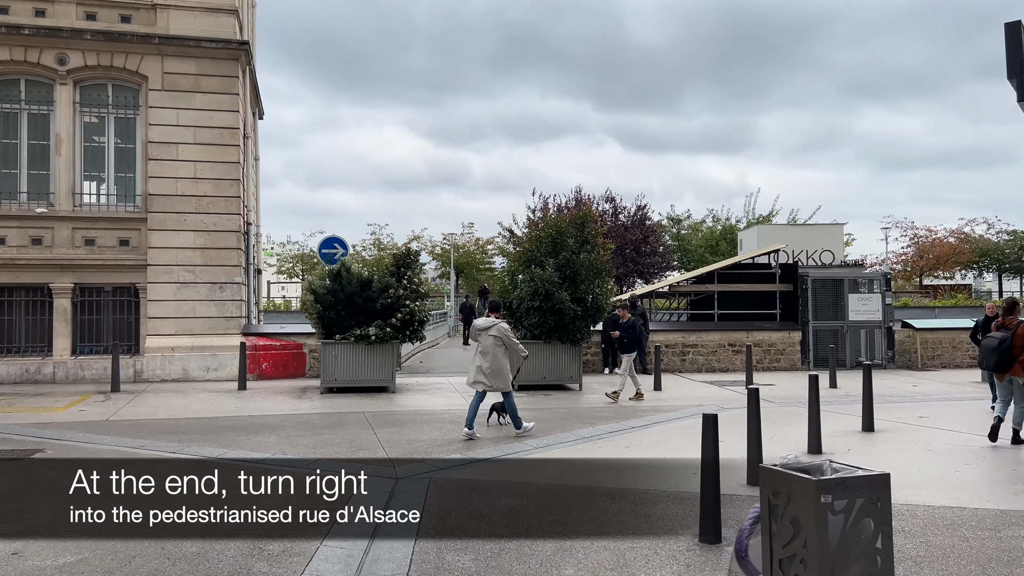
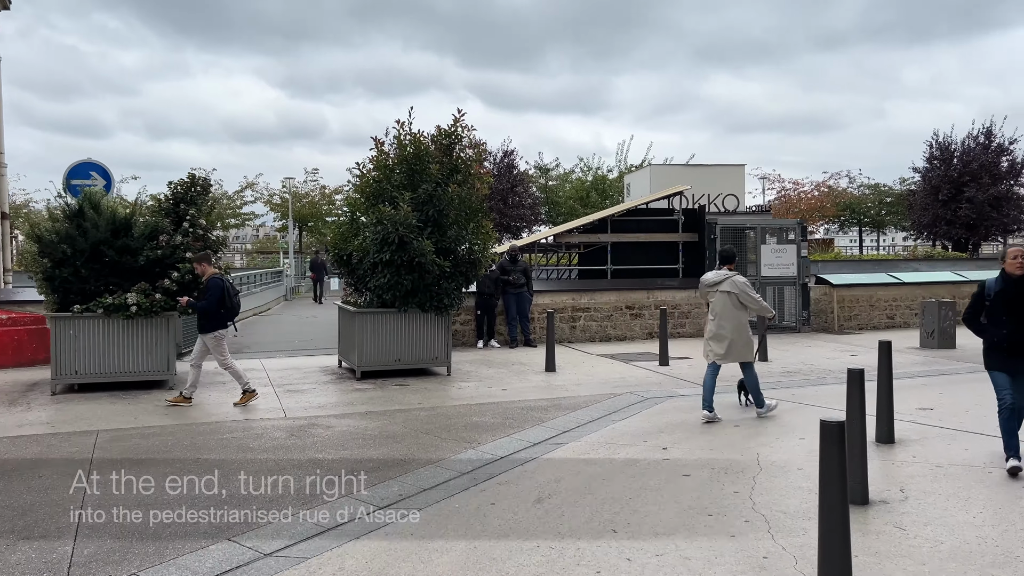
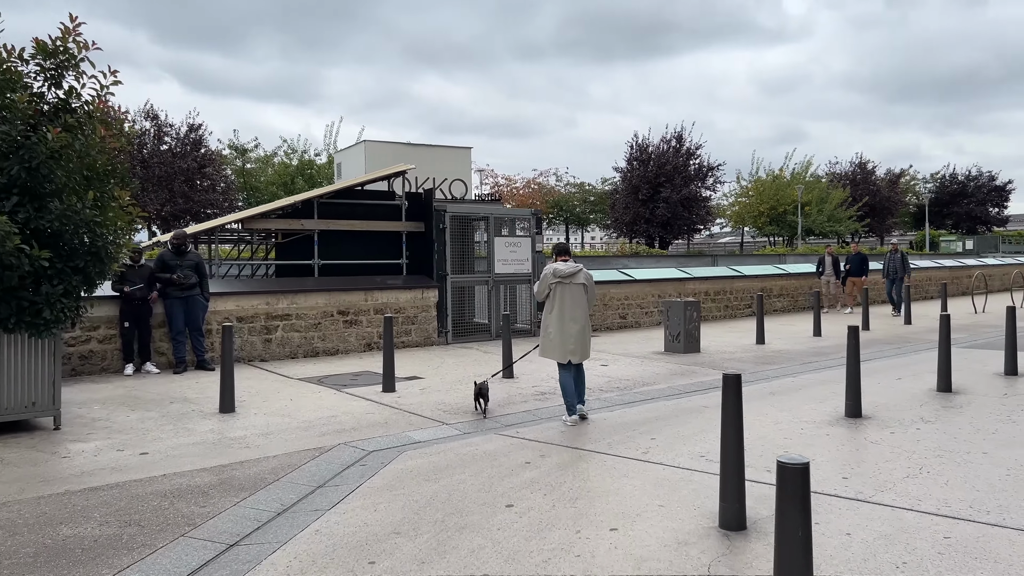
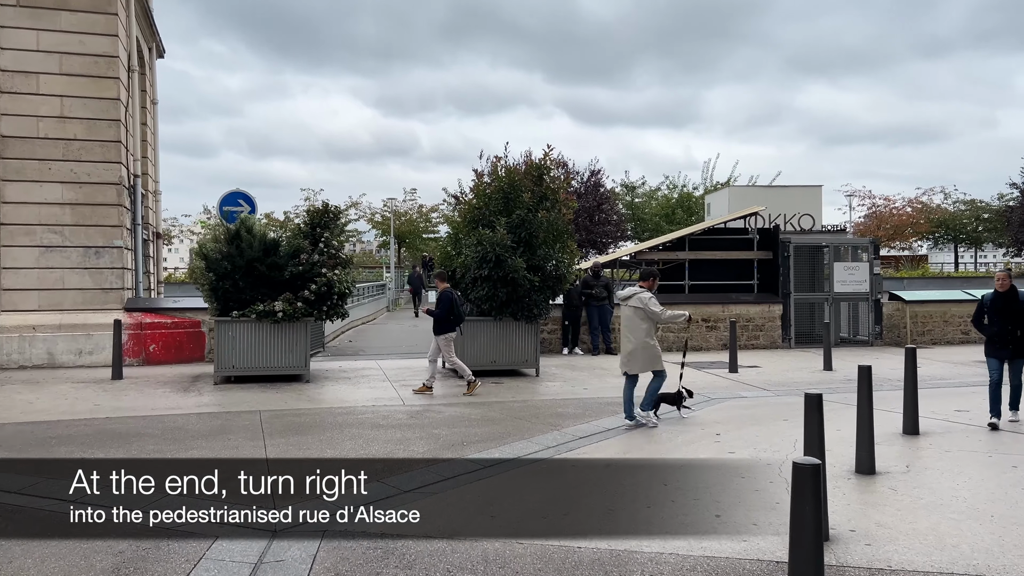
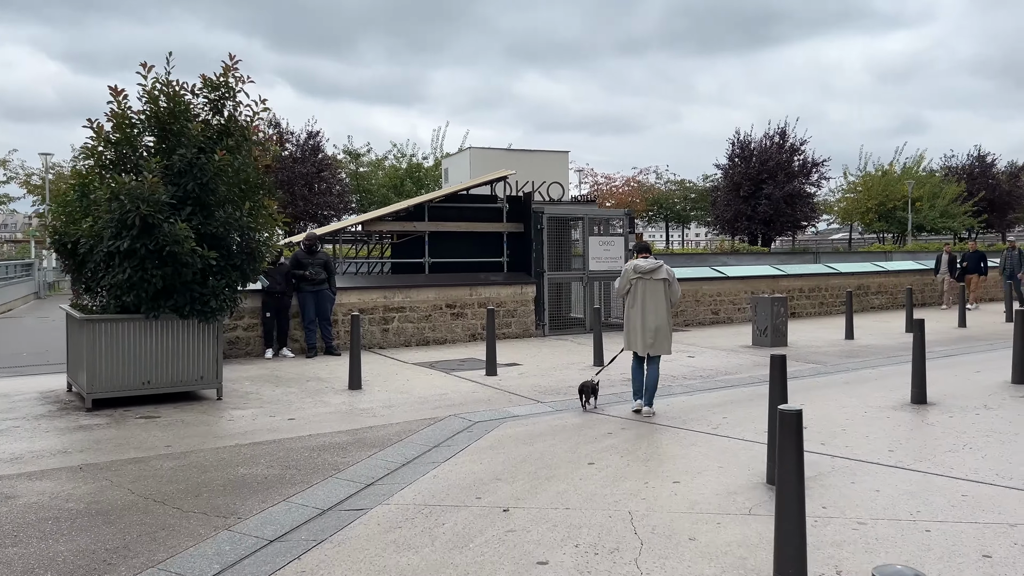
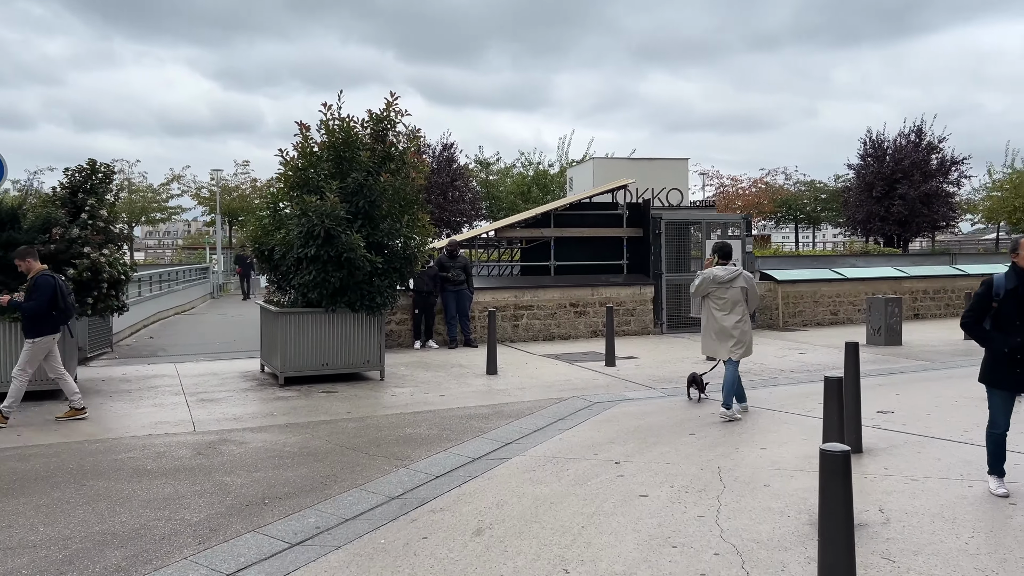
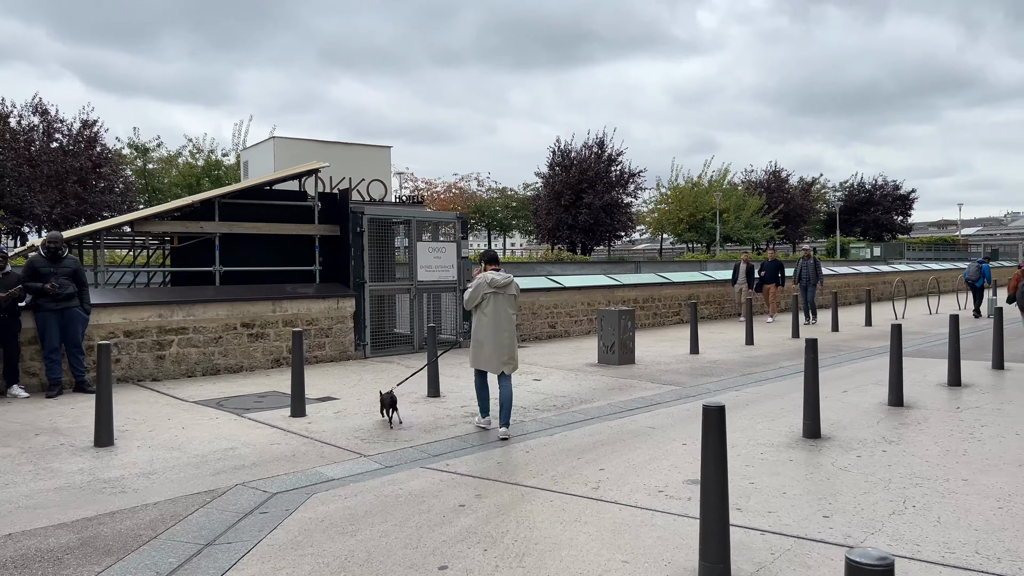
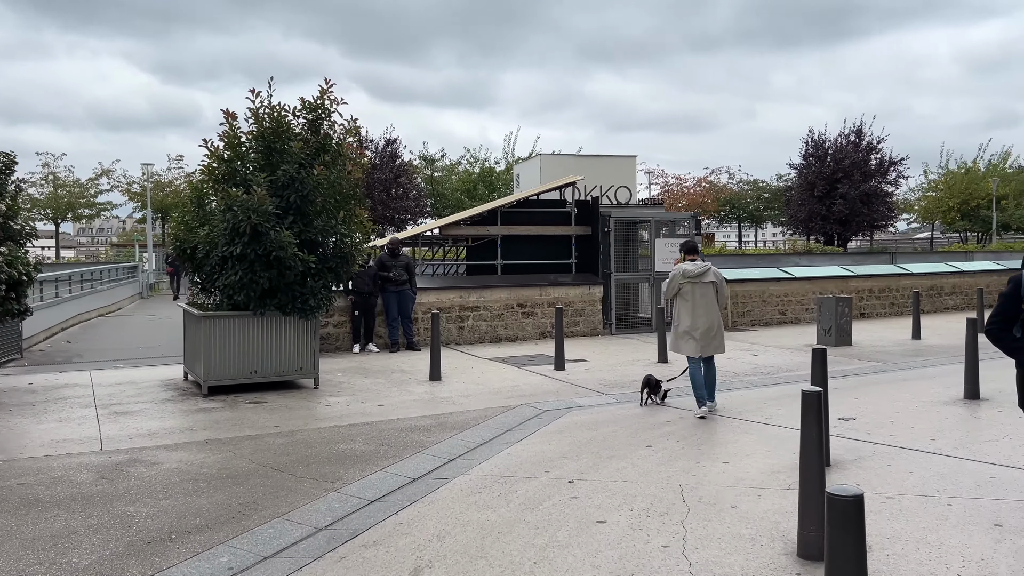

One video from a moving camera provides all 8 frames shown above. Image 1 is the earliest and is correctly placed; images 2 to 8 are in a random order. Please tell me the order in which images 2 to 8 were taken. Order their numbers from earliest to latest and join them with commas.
4, 2, 6, 8, 5, 3, 7
